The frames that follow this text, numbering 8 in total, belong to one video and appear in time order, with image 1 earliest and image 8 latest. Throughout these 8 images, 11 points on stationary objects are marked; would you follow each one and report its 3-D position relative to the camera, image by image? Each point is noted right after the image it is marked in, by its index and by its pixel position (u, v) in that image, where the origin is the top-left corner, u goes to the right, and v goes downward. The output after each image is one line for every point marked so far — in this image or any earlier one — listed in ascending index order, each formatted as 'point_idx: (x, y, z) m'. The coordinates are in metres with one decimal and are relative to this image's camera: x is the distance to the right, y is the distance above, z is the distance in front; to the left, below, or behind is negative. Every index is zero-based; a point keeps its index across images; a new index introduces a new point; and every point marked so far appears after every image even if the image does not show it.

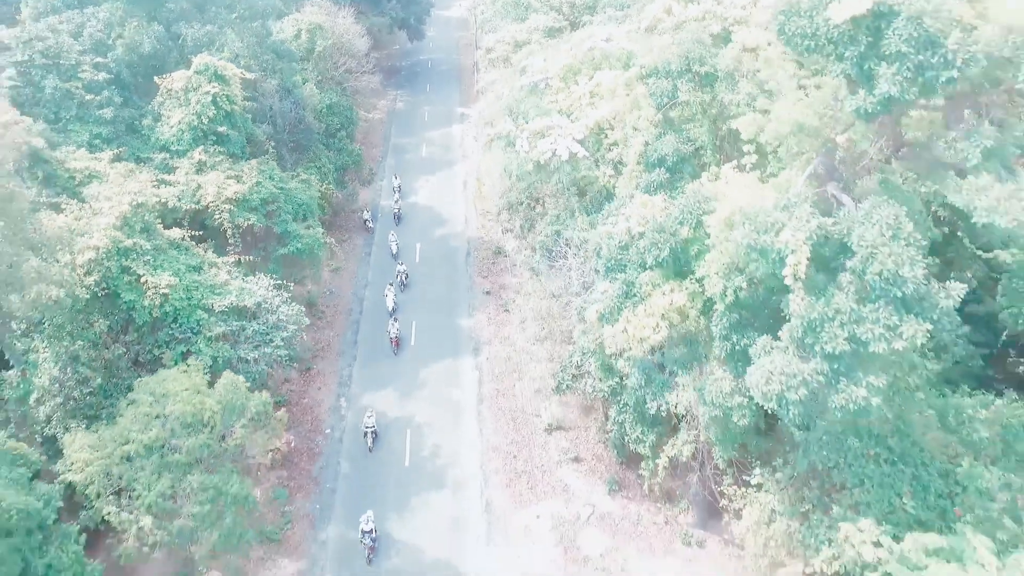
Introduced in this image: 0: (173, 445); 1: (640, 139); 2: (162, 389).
0: (-10.8, -5.0, +17.1) m
1: (+3.9, +5.5, +18.0) m
2: (-11.7, -3.3, +18.1) m
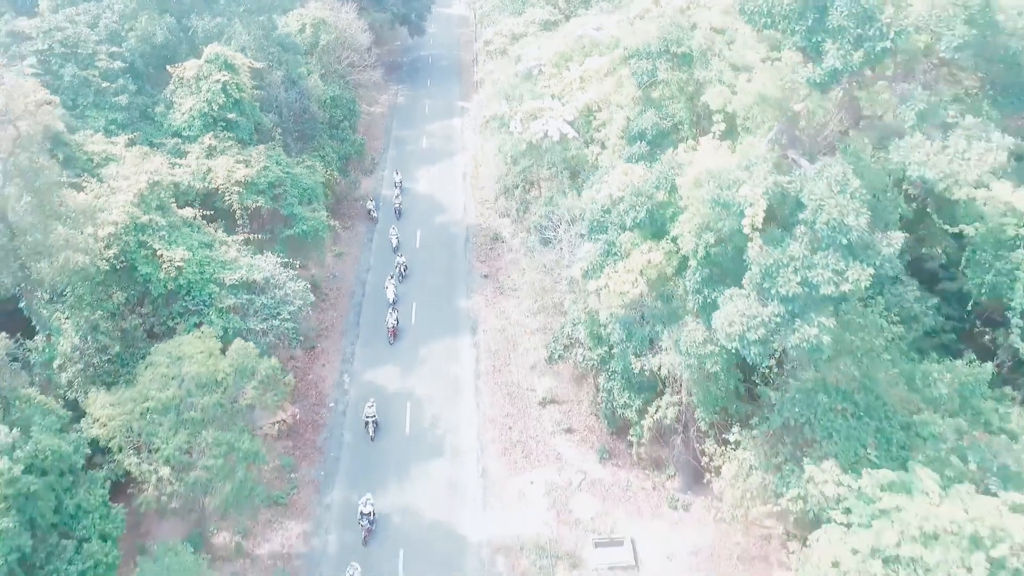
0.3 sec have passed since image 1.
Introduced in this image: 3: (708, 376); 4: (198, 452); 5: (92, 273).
0: (-11.1, -4.0, +18.4) m
1: (+3.7, +6.5, +19.3) m
2: (-12.0, -2.3, +19.3) m
3: (+6.8, -3.2, +18.0) m
4: (-10.5, -5.5, +17.9) m
5: (-15.5, +0.6, +19.5) m
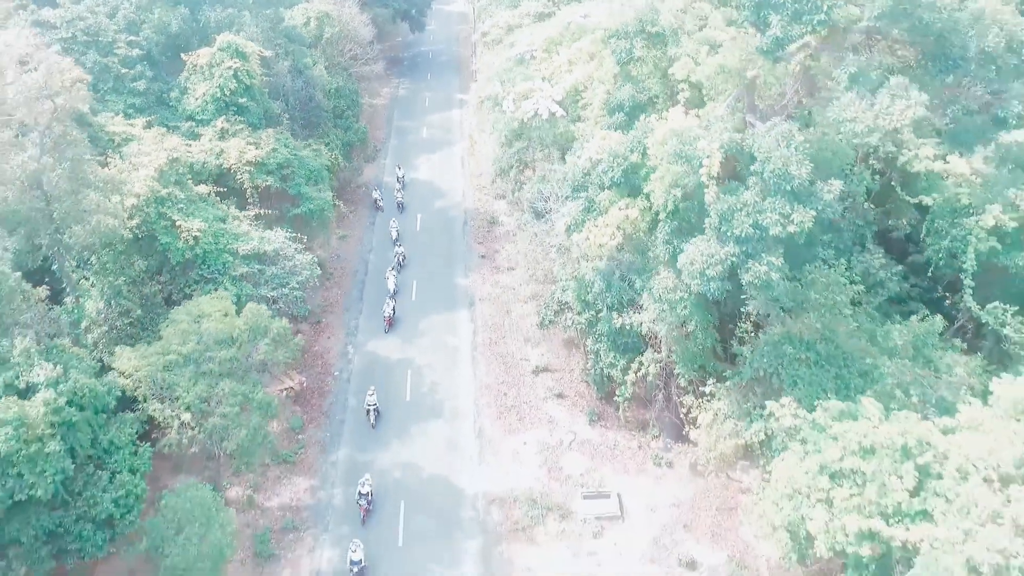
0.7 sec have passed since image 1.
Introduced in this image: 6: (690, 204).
0: (-11.3, -2.6, +20.0) m
1: (+3.4, +7.9, +20.9) m
2: (-12.2, -0.9, +20.9) m
3: (+6.5, -1.8, +19.6) m
4: (-10.8, -4.1, +19.6) m
5: (-15.8, +1.9, +21.1) m
6: (+5.4, +2.9, +16.9) m
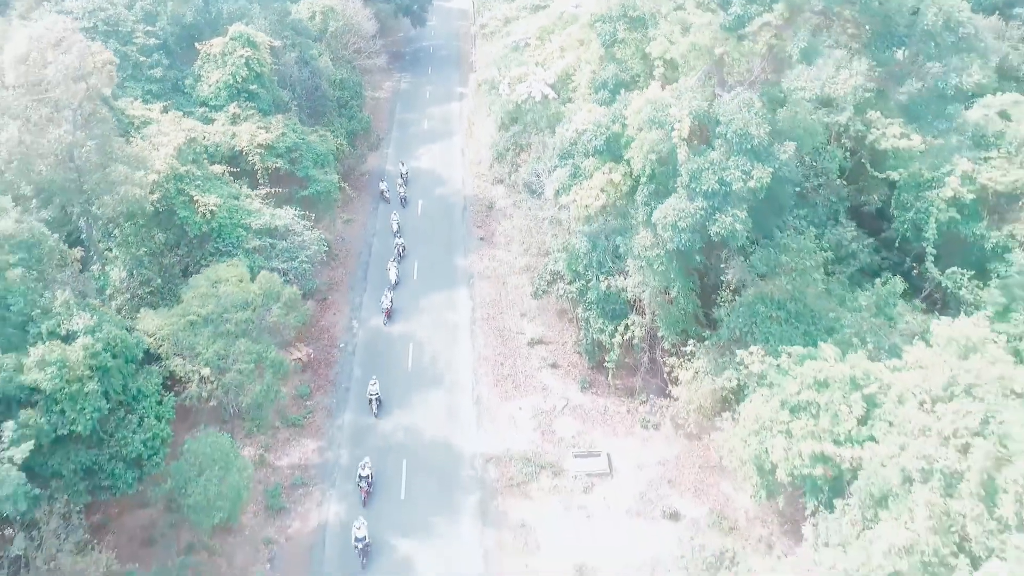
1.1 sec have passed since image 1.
0: (-11.6, -1.3, +21.6) m
1: (+3.2, +9.2, +22.5) m
2: (-12.4, +0.4, +22.6) m
3: (+6.3, -0.5, +21.2) m
4: (-11.0, -2.8, +21.2) m
5: (-16.0, +3.3, +22.7) m
6: (+5.2, +4.2, +18.6) m
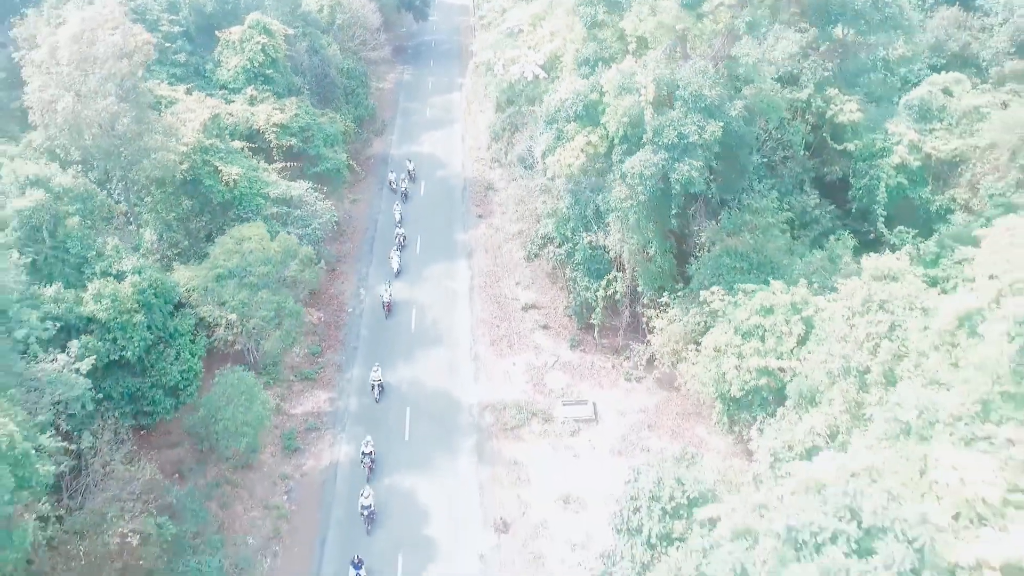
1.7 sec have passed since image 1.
0: (-11.9, +0.6, +24.1) m
1: (+2.9, +11.2, +25.0) m
2: (-12.7, +2.3, +25.1) m
3: (+6.0, +1.4, +23.7) m
4: (-11.3, -0.9, +23.7) m
5: (-16.3, +5.2, +25.3) m
6: (+4.9, +6.1, +21.1) m
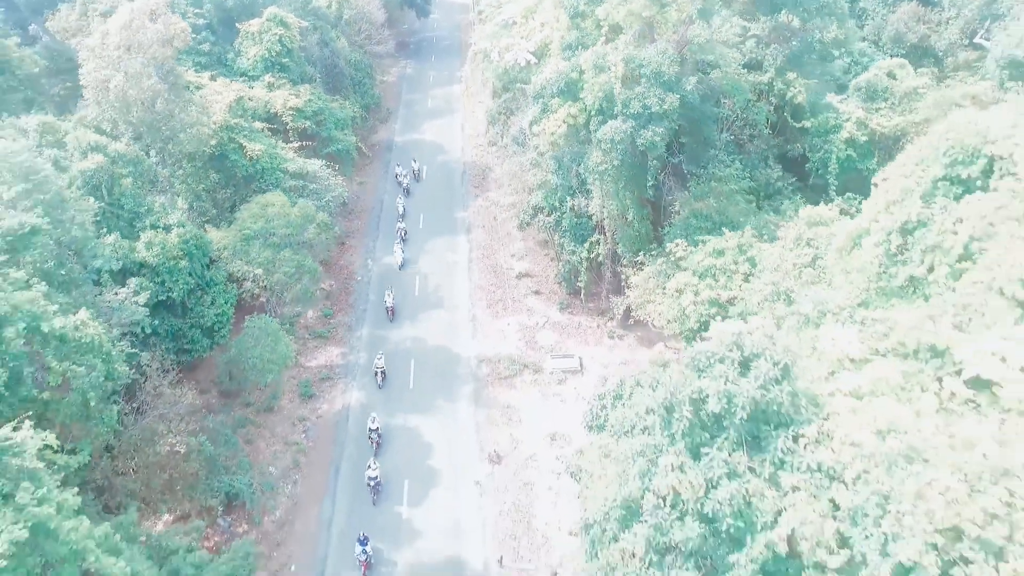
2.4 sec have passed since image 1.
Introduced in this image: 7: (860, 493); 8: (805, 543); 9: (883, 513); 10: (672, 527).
0: (-12.2, +2.7, +27.3) m
1: (+2.5, +13.2, +28.2) m
2: (-13.1, +4.4, +28.2) m
3: (+5.6, +3.5, +26.8) m
4: (-11.7, +1.2, +26.8) m
5: (-16.7, +7.2, +28.4) m
6: (+4.6, +8.1, +24.2) m
7: (+6.4, -3.7, +10.0) m
8: (+5.3, -4.6, +10.0) m
9: (+6.6, -4.0, +9.7) m
10: (+3.1, -4.6, +11.3) m
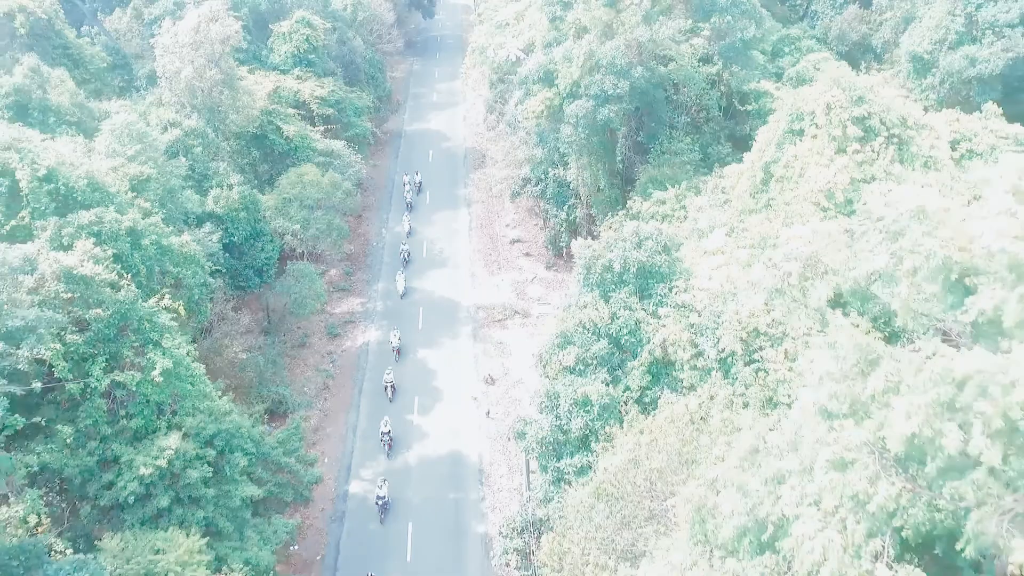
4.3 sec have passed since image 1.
0: (-12.7, +5.5, +33.2) m
1: (+2.0, +16.0, +34.1) m
2: (-13.6, +7.2, +34.2) m
3: (+5.1, +6.3, +32.7) m
4: (-12.2, +4.0, +32.8) m
5: (-17.2, +10.1, +34.4) m
6: (+4.0, +11.0, +30.1) m
7: (+5.7, -0.9, +15.8) m
8: (+4.6, -1.7, +15.9) m
9: (+6.0, -1.1, +15.5) m
10: (+2.5, -1.8, +17.2) m
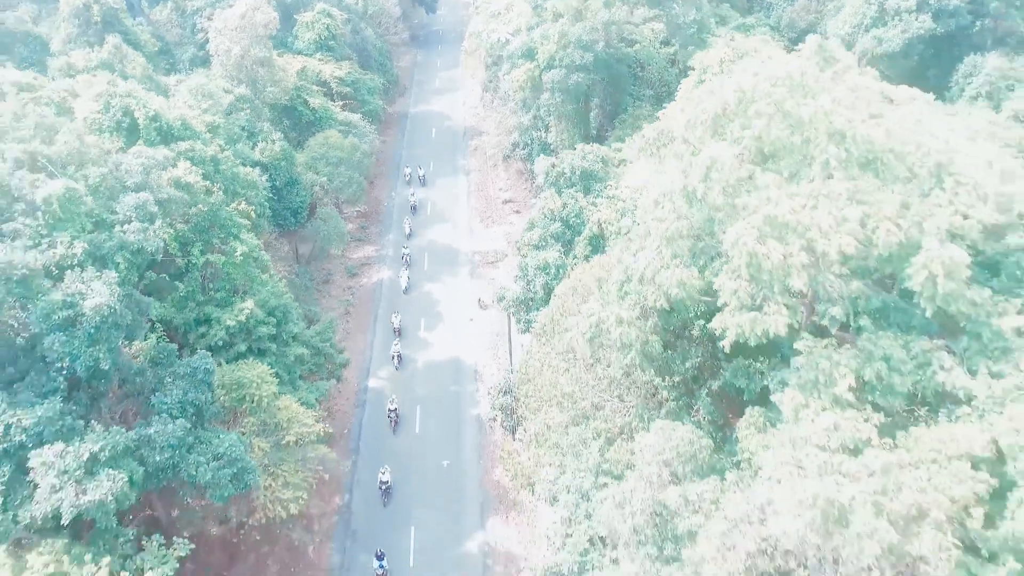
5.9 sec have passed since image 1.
0: (-13.5, +9.7, +39.9) m
1: (+1.3, +20.2, +40.8) m
2: (-14.3, +11.4, +40.9) m
3: (+4.3, +10.5, +39.3) m
4: (-13.0, +8.2, +39.5) m
5: (-17.9, +14.3, +41.1) m
6: (+3.3, +15.2, +36.8) m
7: (+5.0, +3.4, +22.5) m
8: (+3.9, +2.5, +22.5) m
9: (+5.2, +3.1, +22.2) m
10: (+1.7, +2.4, +23.8) m
